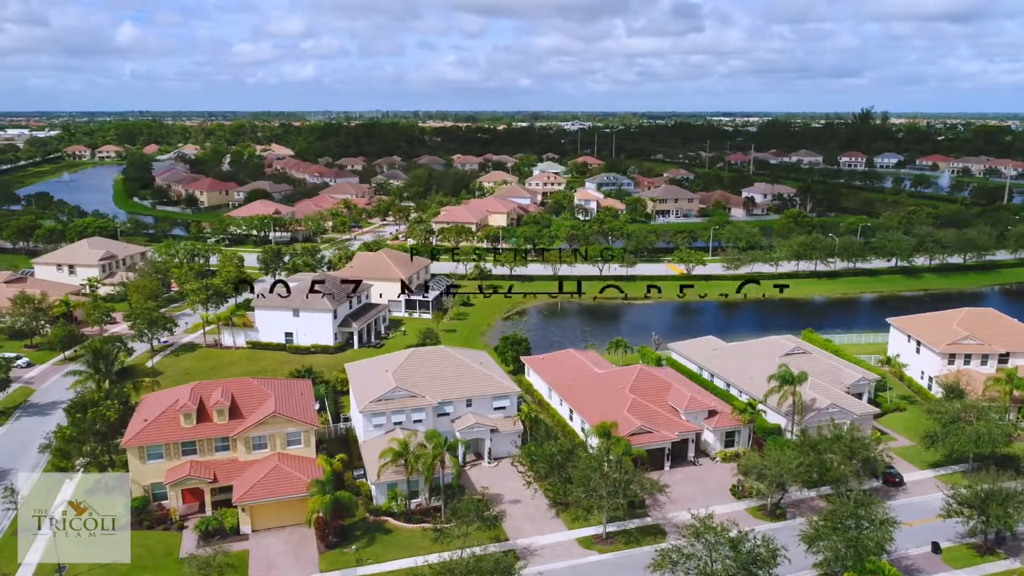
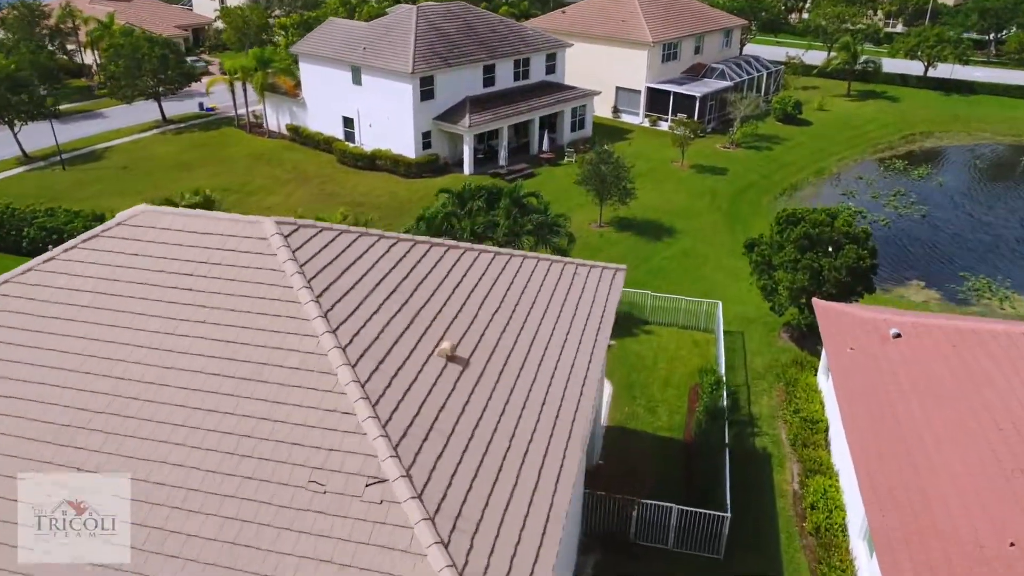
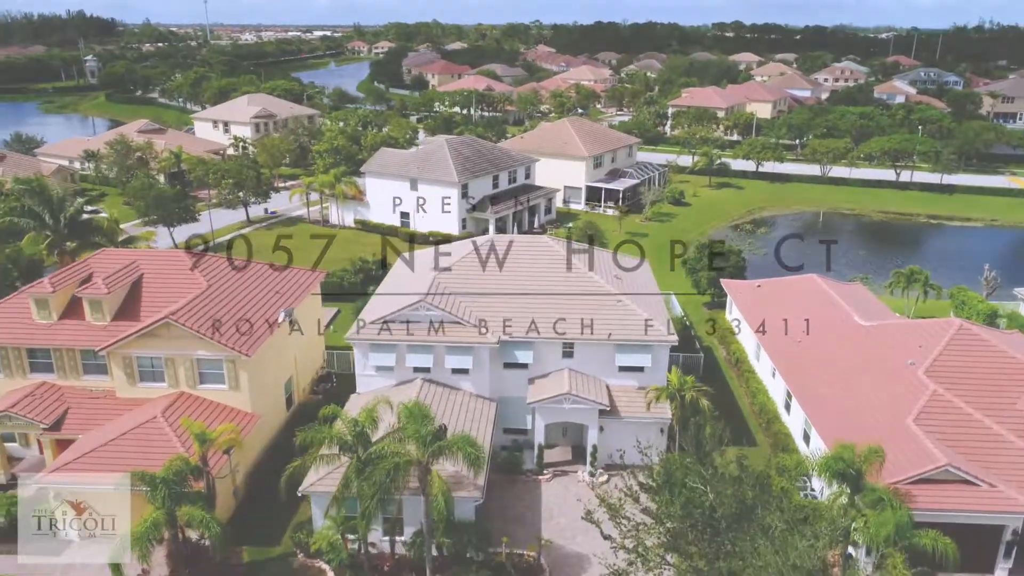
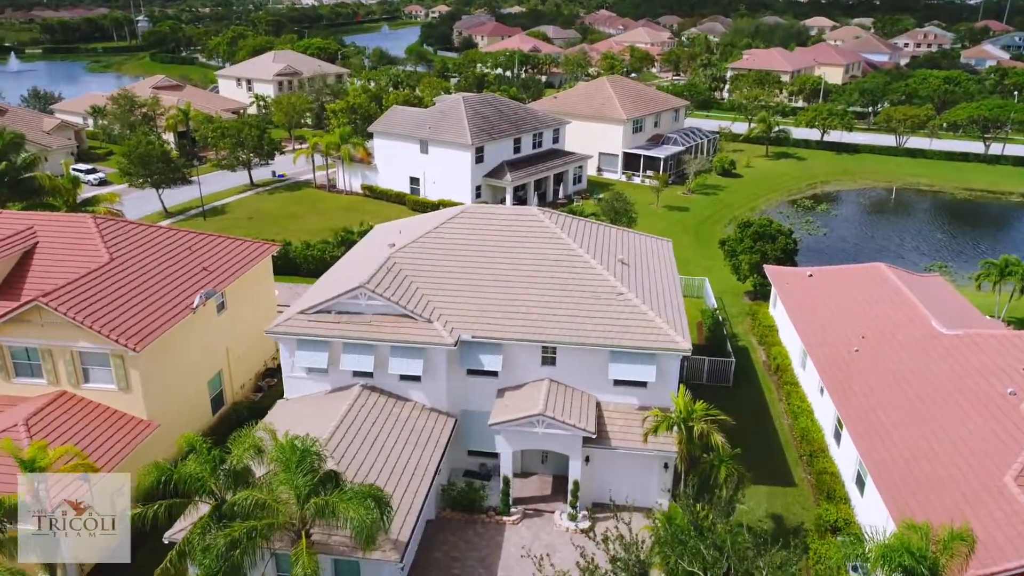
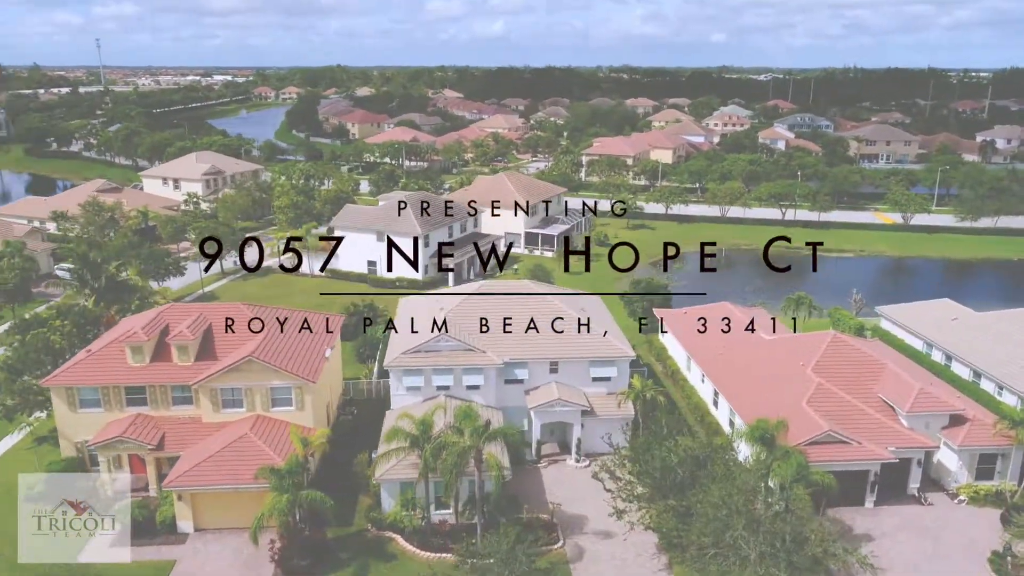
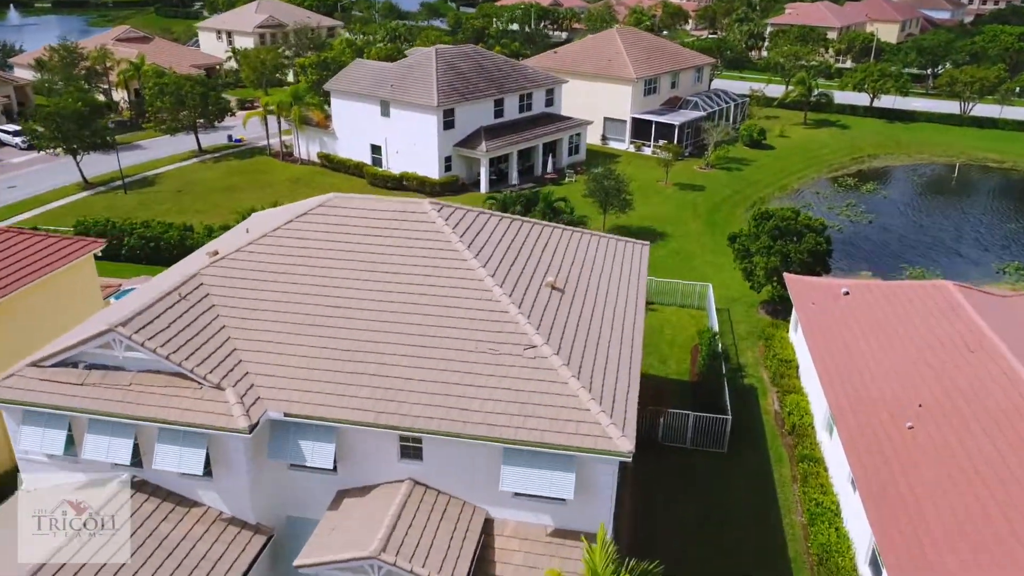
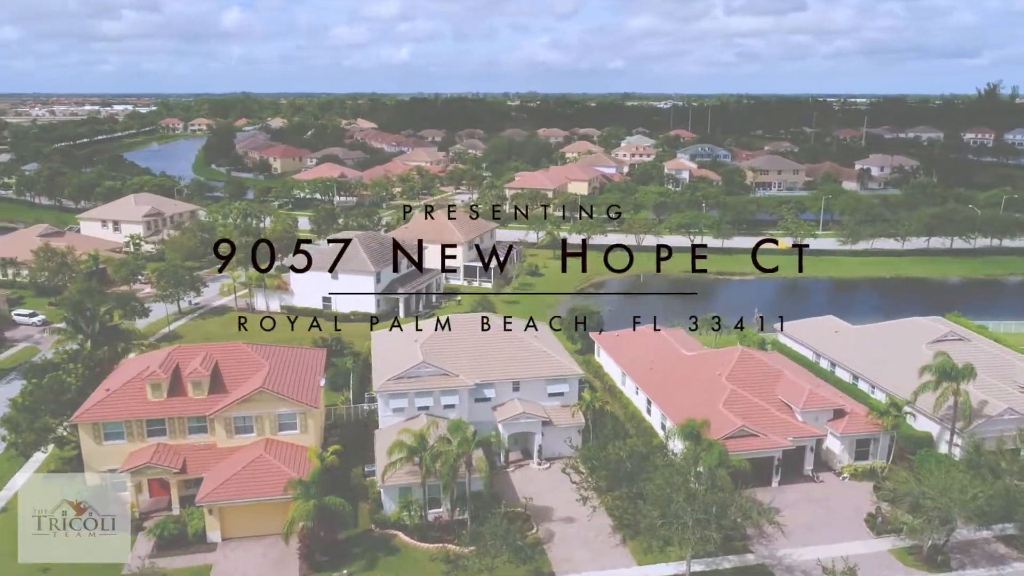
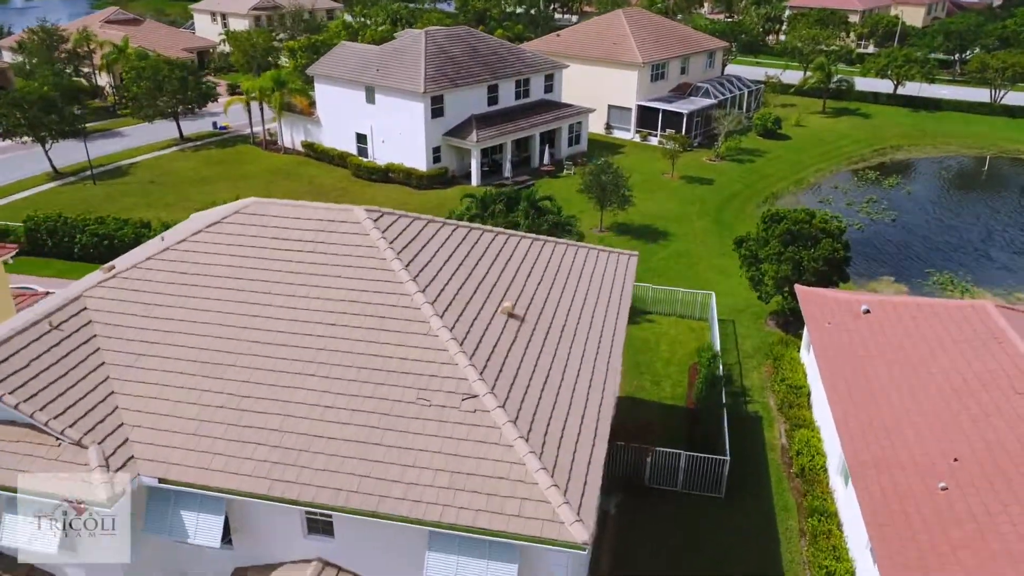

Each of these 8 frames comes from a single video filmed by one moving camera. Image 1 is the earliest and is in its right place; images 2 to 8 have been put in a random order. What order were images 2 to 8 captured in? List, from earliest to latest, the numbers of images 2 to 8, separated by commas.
7, 5, 3, 4, 6, 8, 2
